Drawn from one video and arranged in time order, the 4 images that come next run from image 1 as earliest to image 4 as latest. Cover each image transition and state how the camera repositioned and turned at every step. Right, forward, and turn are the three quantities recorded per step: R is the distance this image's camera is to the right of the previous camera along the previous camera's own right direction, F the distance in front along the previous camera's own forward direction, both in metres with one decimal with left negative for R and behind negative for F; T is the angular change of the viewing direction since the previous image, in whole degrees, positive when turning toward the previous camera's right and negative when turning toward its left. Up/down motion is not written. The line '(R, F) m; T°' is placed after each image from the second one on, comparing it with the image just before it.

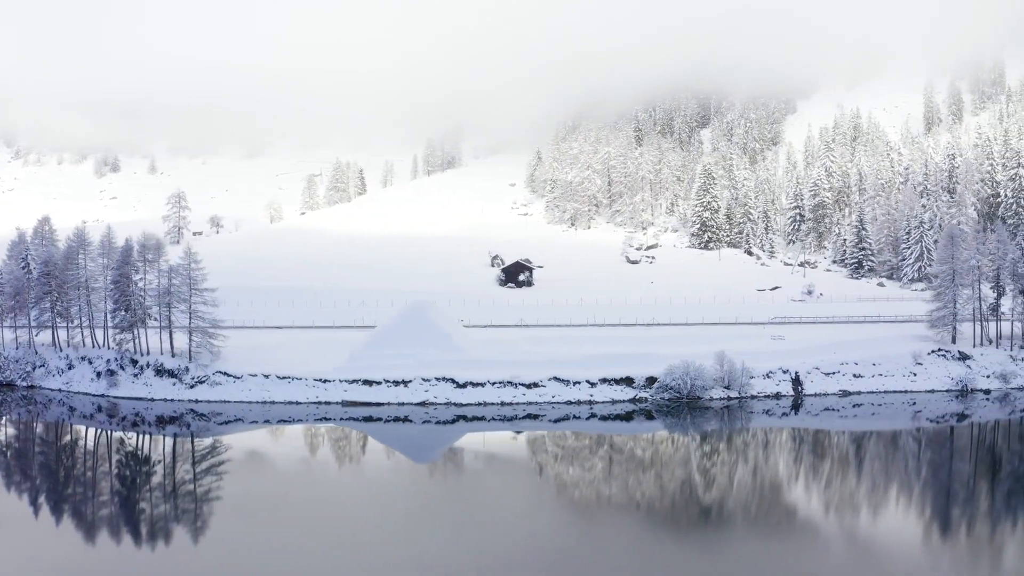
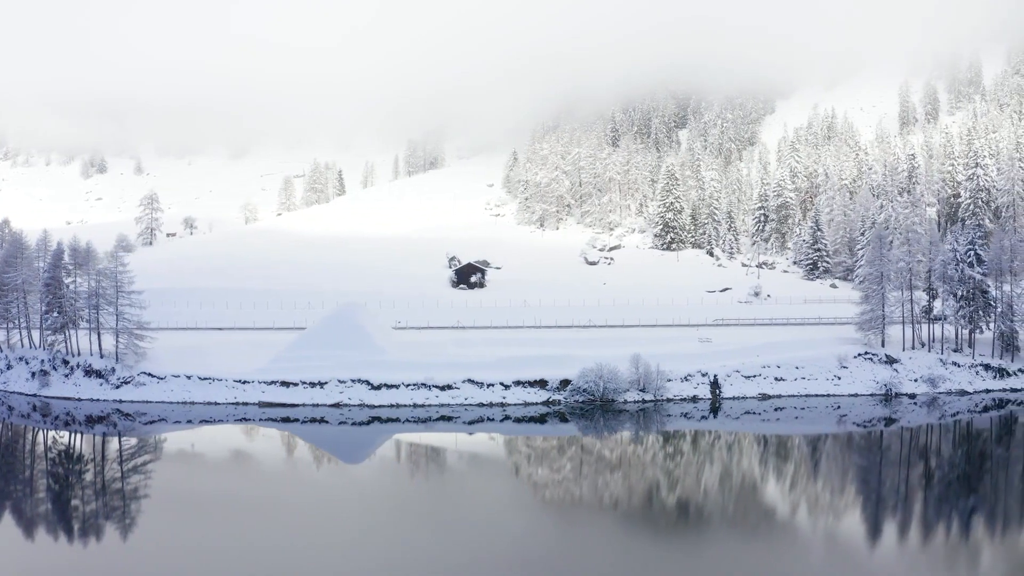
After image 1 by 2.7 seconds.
(+7.3, -0.1) m; -1°
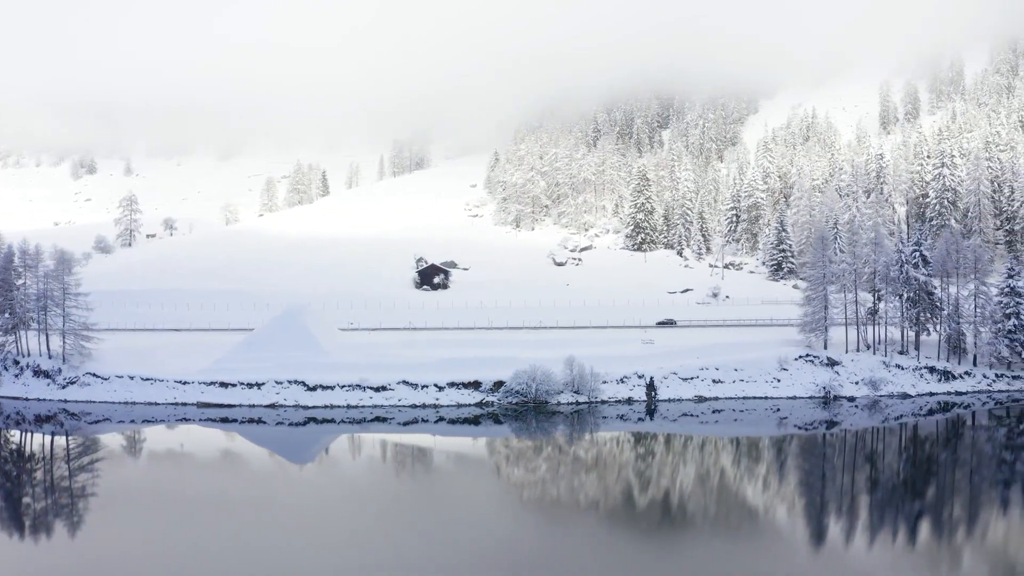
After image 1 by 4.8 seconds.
(+5.7, -0.2) m; -1°
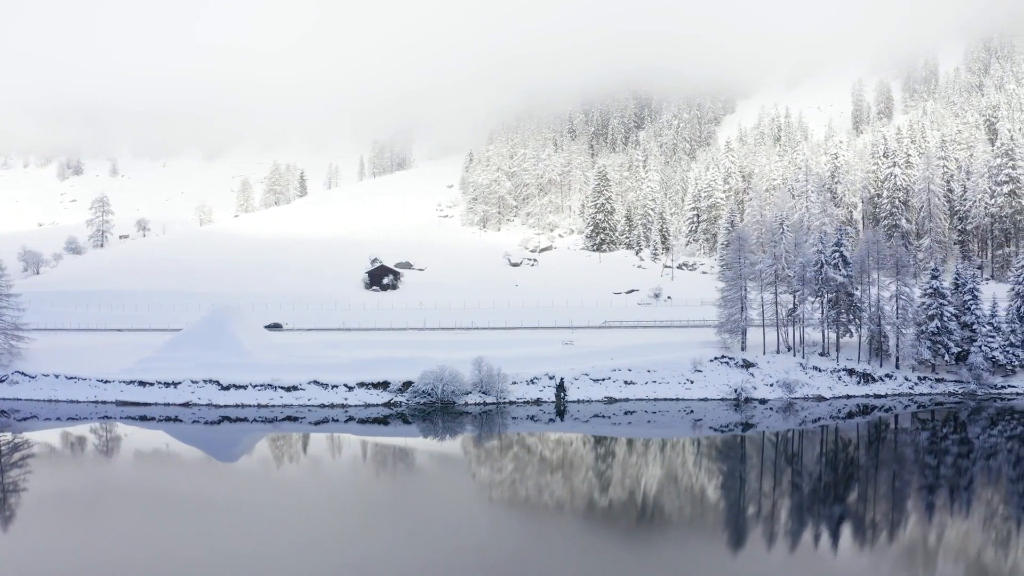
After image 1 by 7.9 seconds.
(+8.0, -0.4) m; -1°
